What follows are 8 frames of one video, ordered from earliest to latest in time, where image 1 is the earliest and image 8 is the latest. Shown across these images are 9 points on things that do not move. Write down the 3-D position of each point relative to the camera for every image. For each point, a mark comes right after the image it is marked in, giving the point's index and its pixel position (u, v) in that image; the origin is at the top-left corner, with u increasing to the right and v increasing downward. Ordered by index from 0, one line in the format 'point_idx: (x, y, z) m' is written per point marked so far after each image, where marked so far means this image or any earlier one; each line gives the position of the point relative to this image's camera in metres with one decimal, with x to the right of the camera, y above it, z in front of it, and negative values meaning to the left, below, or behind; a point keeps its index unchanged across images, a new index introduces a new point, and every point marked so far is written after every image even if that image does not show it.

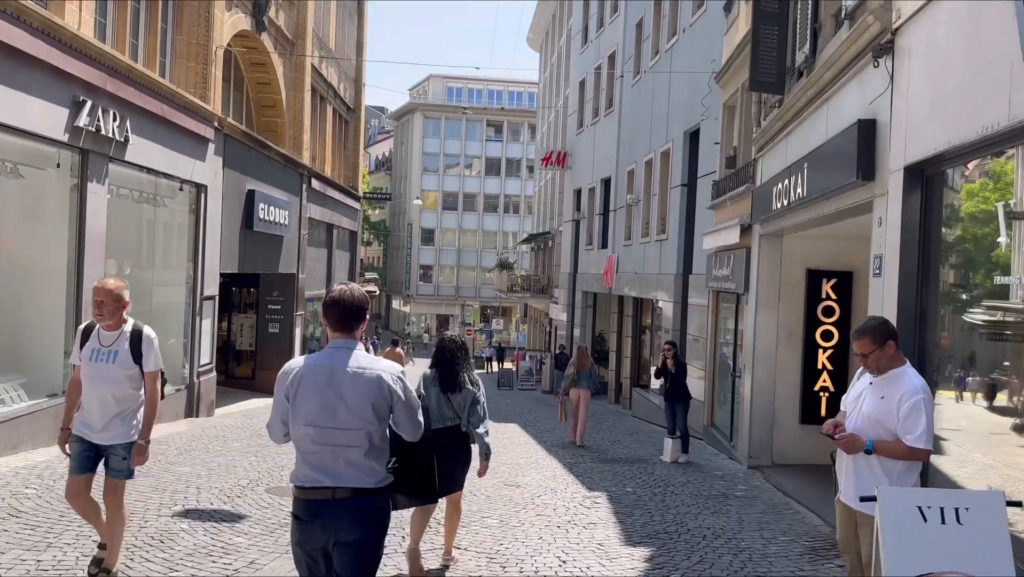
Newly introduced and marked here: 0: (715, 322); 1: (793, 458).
0: (+3.7, -0.6, +14.7) m
1: (+3.8, -2.3, +11.4) m
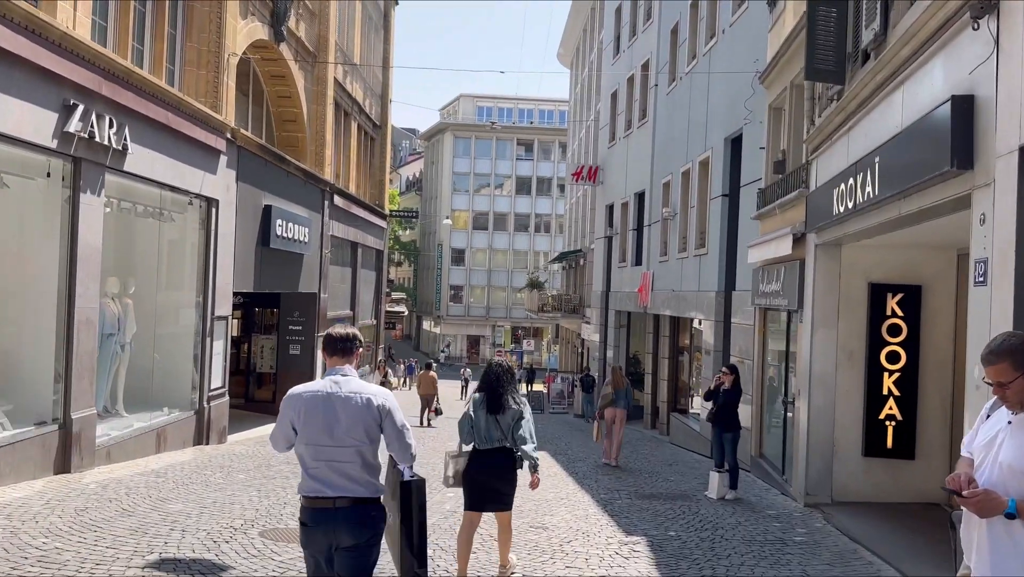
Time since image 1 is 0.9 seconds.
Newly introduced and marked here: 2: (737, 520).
0: (+4.1, -0.8, +13.5) m
1: (+4.2, -2.5, +10.2) m
2: (+2.6, -2.6, +9.4) m
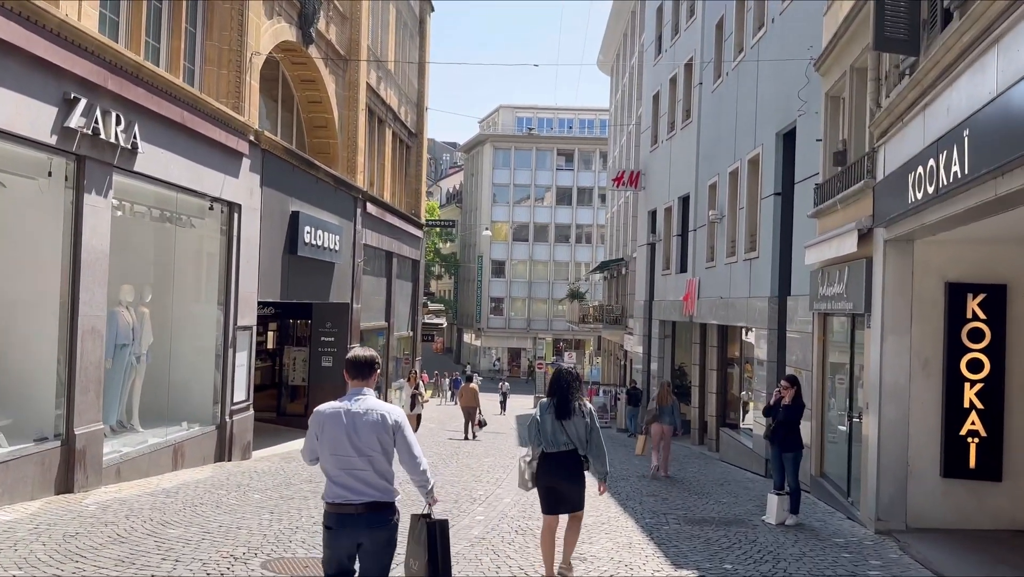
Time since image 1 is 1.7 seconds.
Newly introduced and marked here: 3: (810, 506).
0: (+4.7, -0.9, +12.4) m
1: (+4.6, -2.5, +9.0) m
2: (+2.9, -2.6, +8.3) m
3: (+3.9, -2.9, +10.9) m
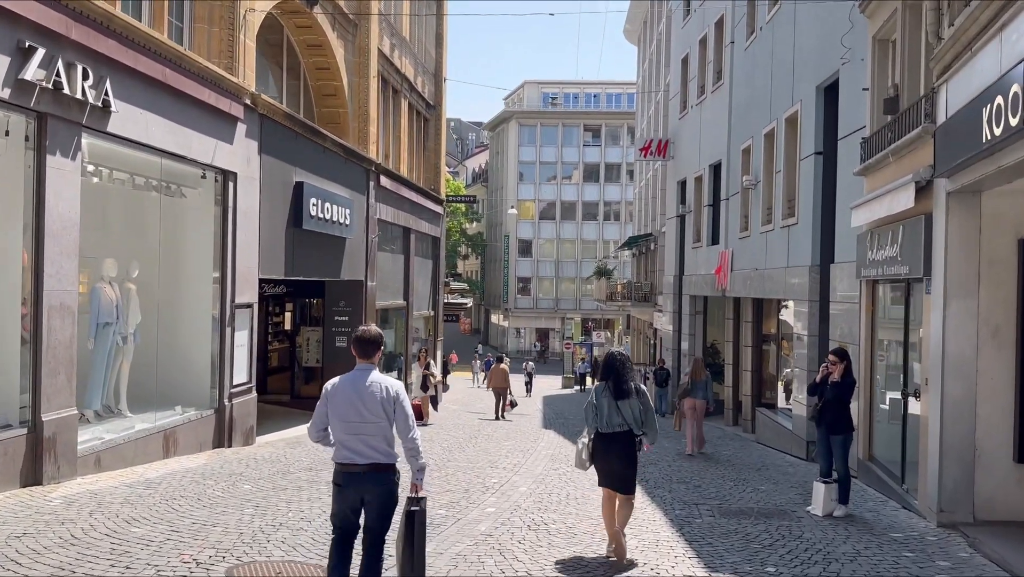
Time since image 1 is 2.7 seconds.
0: (+4.9, -0.4, +11.2) m
1: (+4.7, -2.1, +7.9) m
2: (+3.0, -2.3, +7.3) m
3: (+4.1, -2.4, +9.8) m
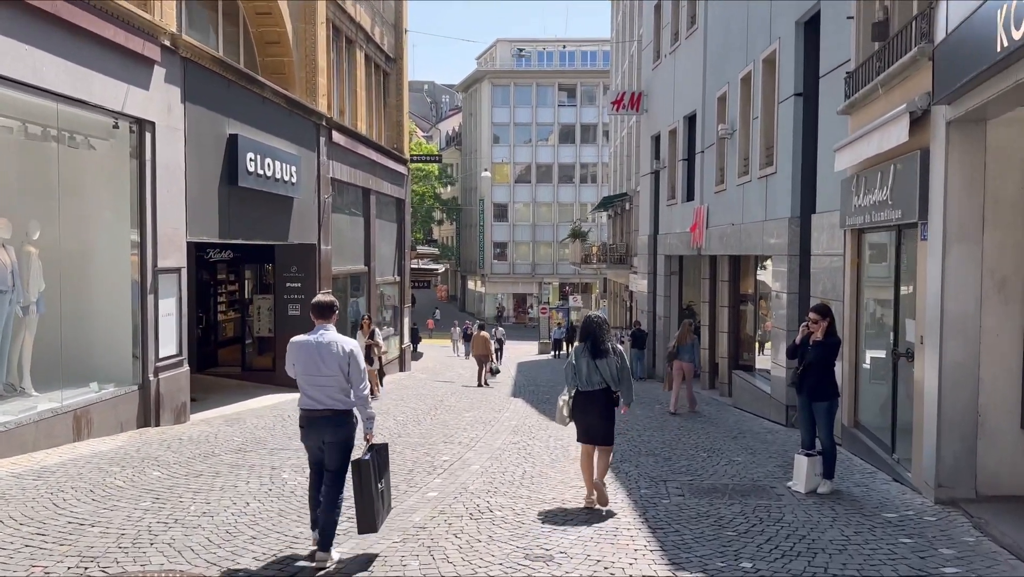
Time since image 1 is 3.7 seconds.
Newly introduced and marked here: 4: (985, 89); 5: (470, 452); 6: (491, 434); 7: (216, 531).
0: (+4.3, +0.2, +10.2) m
1: (+4.2, -1.7, +7.0) m
2: (+2.5, -1.8, +6.3) m
3: (+3.5, -1.9, +8.8) m
4: (+3.6, +1.5, +6.4) m
5: (-0.5, -2.0, +10.3) m
6: (-0.3, -2.1, +11.8) m
7: (-2.2, -1.8, +6.1) m
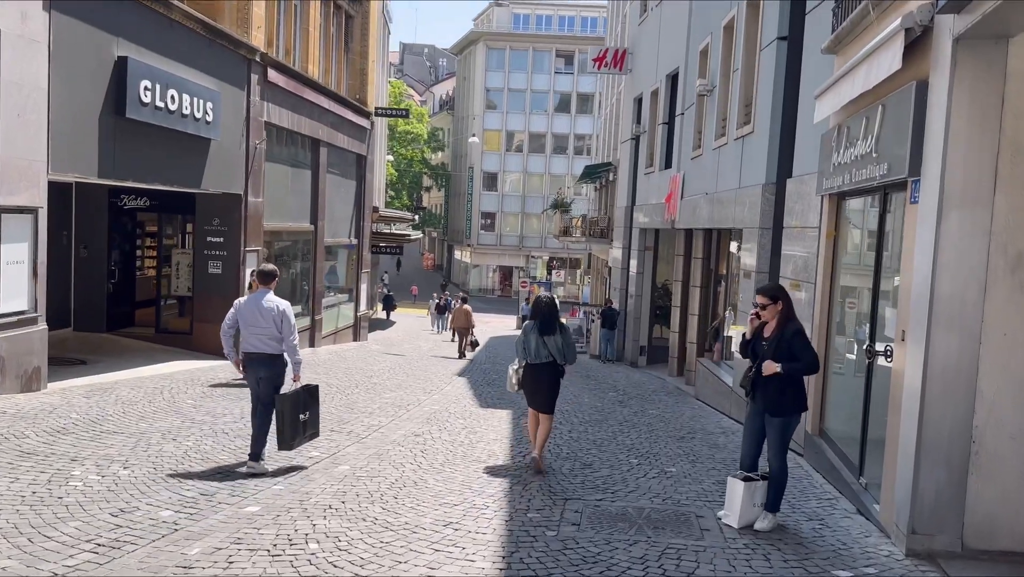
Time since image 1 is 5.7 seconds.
0: (+3.3, +0.4, +8.4) m
1: (+3.1, -1.5, +5.2) m
2: (+1.4, -1.7, +4.5) m
3: (+2.4, -1.7, +7.0) m
4: (+2.7, +1.6, +4.5) m
5: (-1.6, -1.6, +8.5) m
6: (-1.4, -1.6, +10.0) m
7: (-3.3, -1.4, +4.3) m
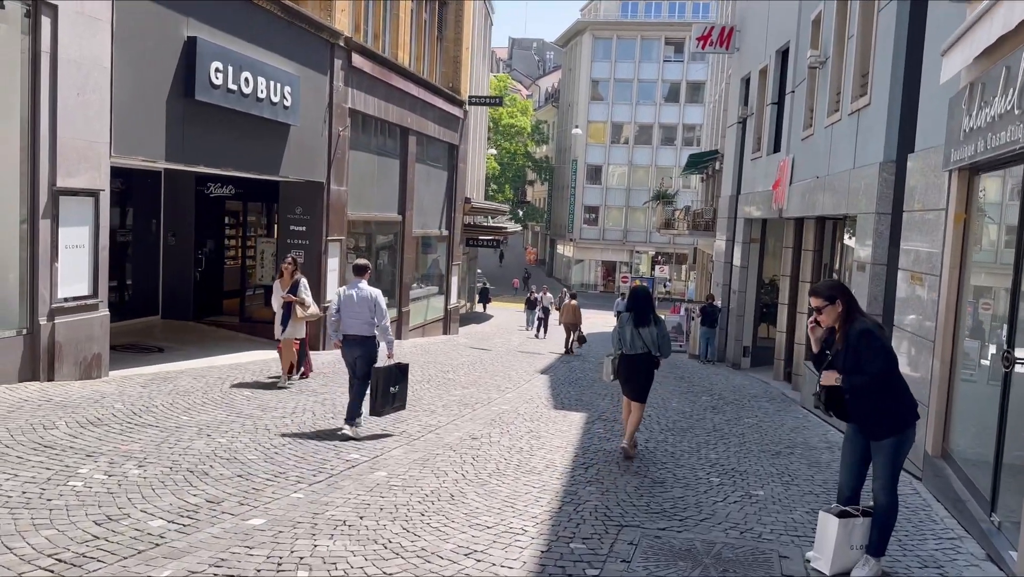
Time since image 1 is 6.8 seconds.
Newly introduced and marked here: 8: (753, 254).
0: (+3.8, +0.4, +7.0) m
1: (+3.2, -1.5, +3.8) m
2: (+1.5, -1.6, +3.4) m
3: (+2.8, -1.7, +5.8) m
4: (+2.8, +1.7, +3.2) m
5: (-1.0, -1.5, +7.8) m
6: (-0.6, -1.5, +9.2) m
7: (-3.2, -1.3, +3.8) m
8: (+5.5, +0.8, +19.0) m
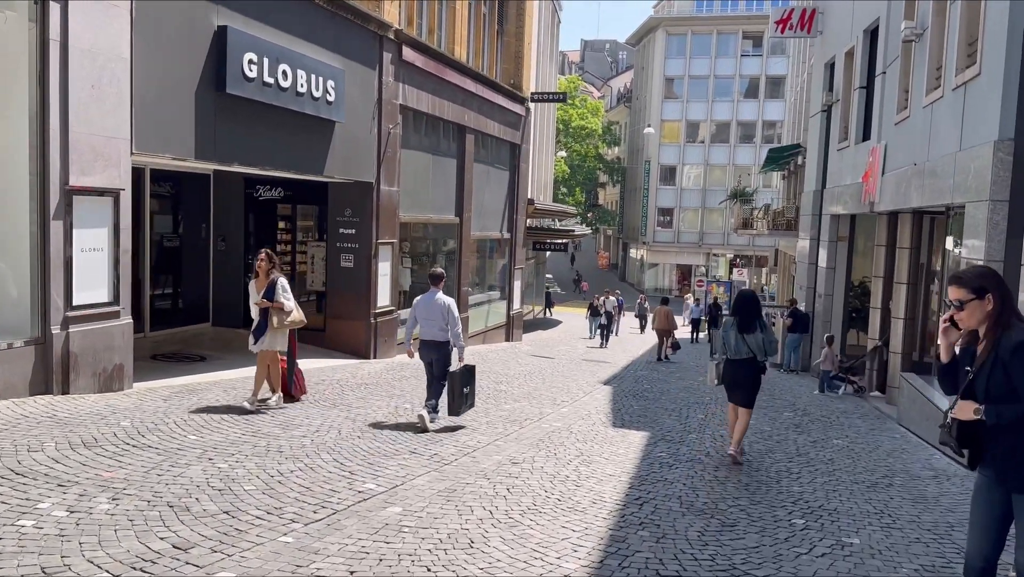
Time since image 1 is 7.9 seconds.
0: (+4.1, +0.4, +5.5) m
1: (+3.2, -1.5, +2.5) m
2: (+1.4, -1.6, +2.2) m
3: (+3.0, -1.7, +4.4) m
4: (+2.7, +1.7, +1.9) m
5: (-0.7, -1.5, +6.8) m
6: (-0.1, -1.5, +8.2) m
7: (-3.2, -1.3, +3.0) m
8: (+6.9, +0.8, +17.4) m
